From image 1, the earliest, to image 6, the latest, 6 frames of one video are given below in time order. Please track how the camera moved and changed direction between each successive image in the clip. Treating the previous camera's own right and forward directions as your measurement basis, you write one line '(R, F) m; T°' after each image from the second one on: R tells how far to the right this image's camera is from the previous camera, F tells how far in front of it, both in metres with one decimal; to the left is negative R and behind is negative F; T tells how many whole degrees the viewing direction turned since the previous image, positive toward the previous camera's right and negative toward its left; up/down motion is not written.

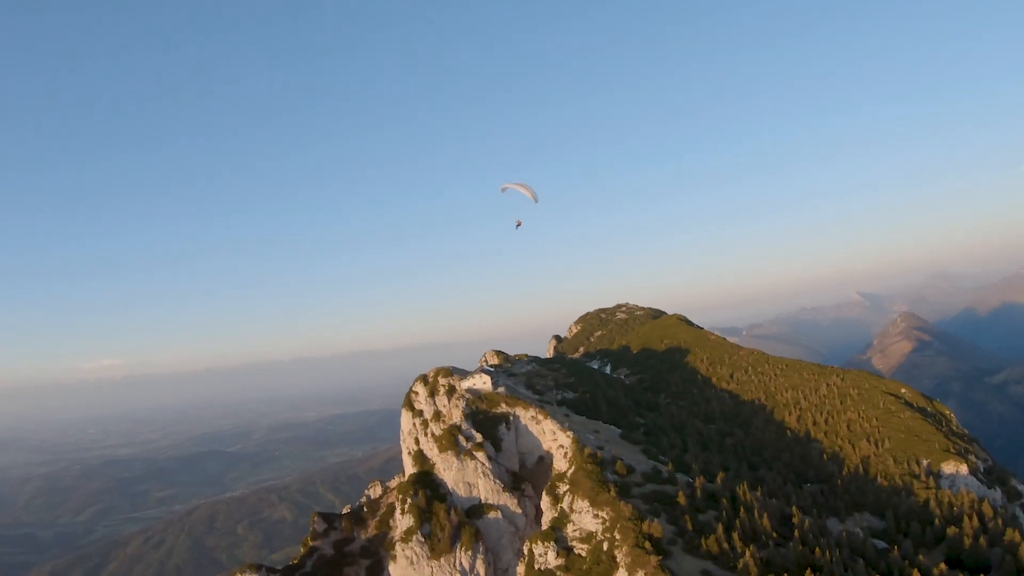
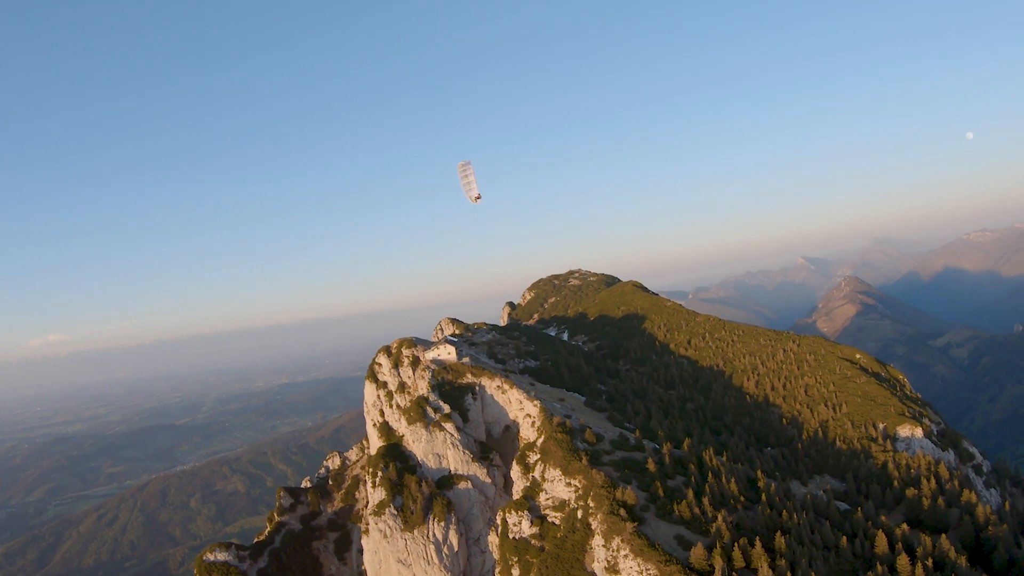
(-1.1, +2.1) m; +4°
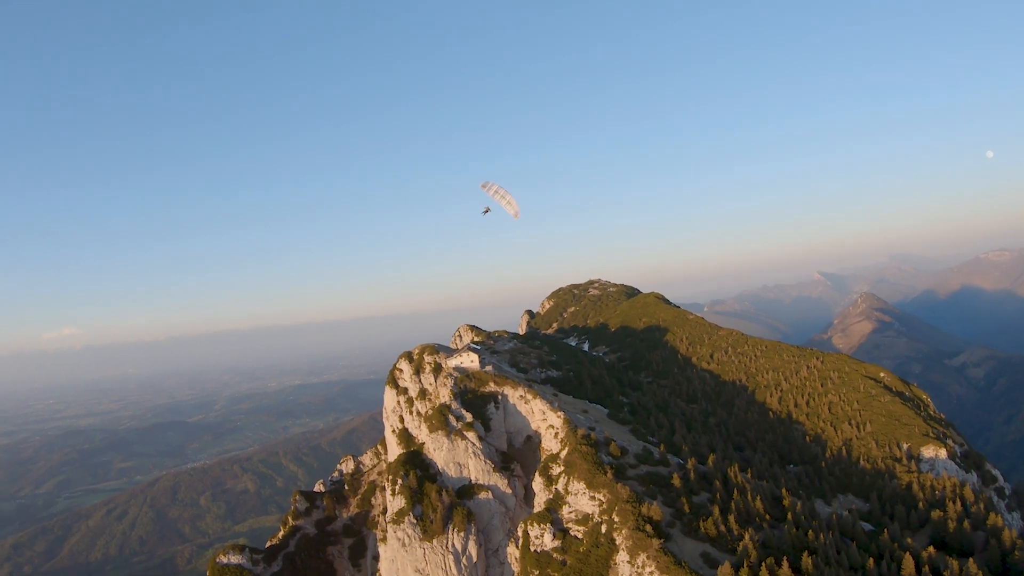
(-1.9, +0.5) m; -1°
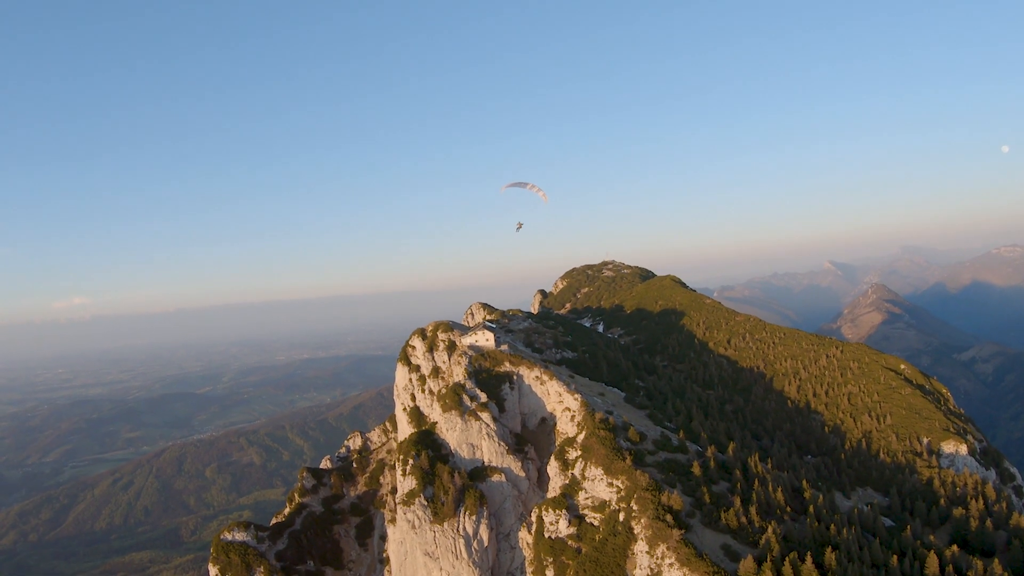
(-1.5, +2.4) m; -1°
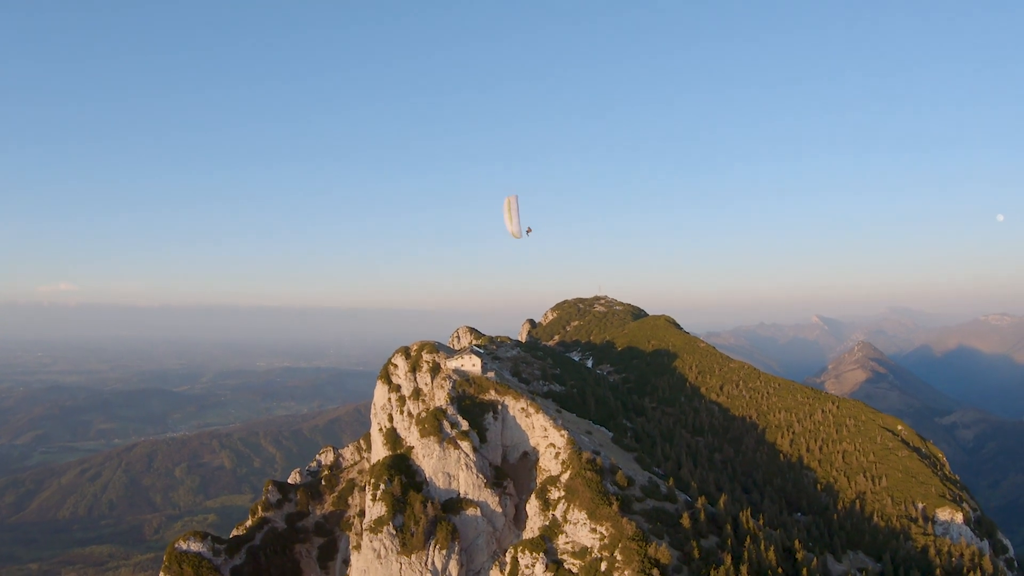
(-0.3, +3.3) m; +1°
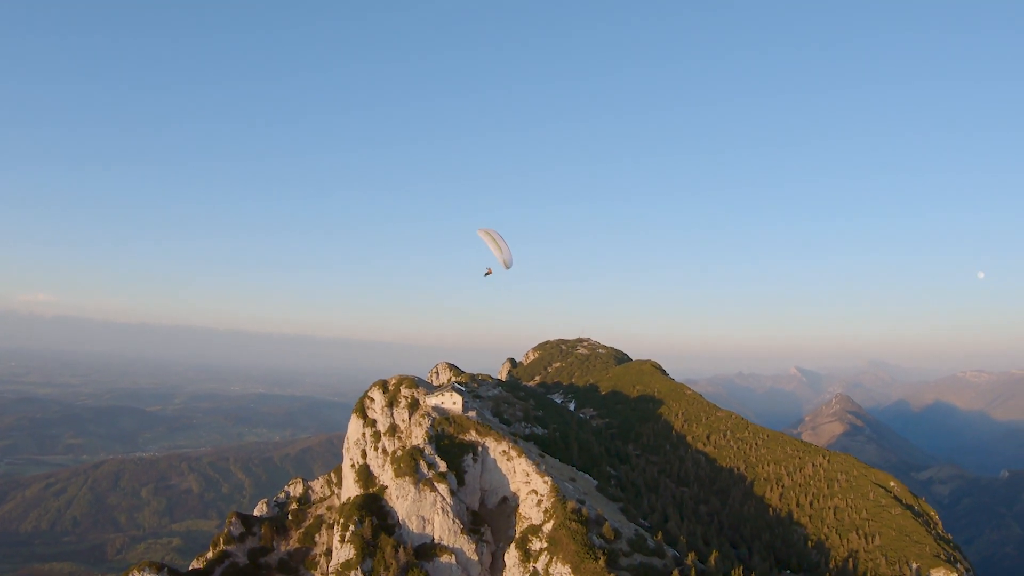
(-0.2, +2.6) m; +1°
